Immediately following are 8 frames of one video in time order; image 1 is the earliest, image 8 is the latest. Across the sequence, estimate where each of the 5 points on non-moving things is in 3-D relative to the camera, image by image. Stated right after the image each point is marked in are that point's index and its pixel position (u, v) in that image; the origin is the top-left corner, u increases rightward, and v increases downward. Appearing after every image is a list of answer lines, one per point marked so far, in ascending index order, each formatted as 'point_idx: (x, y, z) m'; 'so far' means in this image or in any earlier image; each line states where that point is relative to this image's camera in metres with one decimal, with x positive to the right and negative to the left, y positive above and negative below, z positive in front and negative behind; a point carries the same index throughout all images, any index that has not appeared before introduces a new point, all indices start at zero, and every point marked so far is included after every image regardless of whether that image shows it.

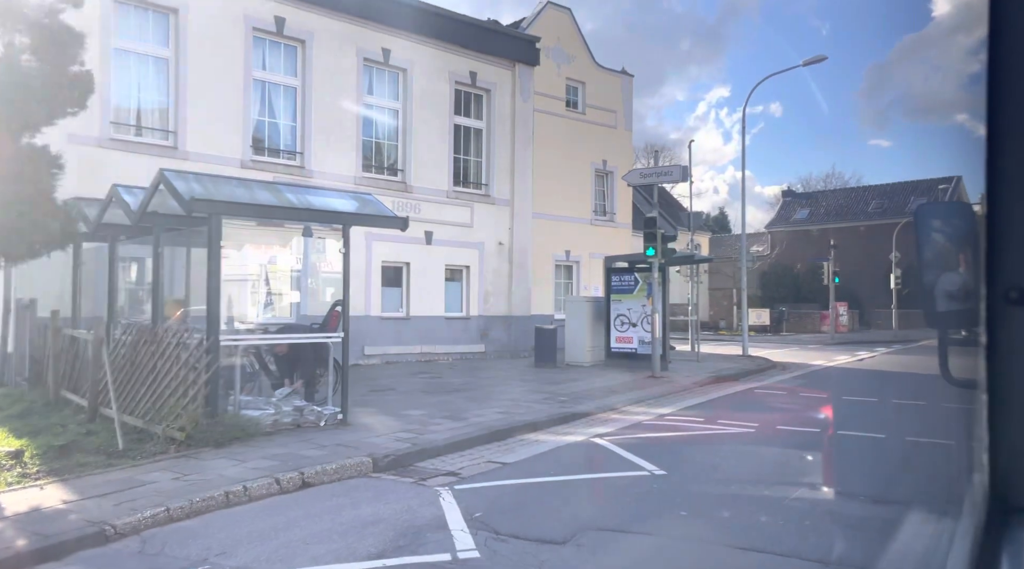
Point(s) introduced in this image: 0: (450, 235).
0: (-1.5, +1.3, +18.9) m
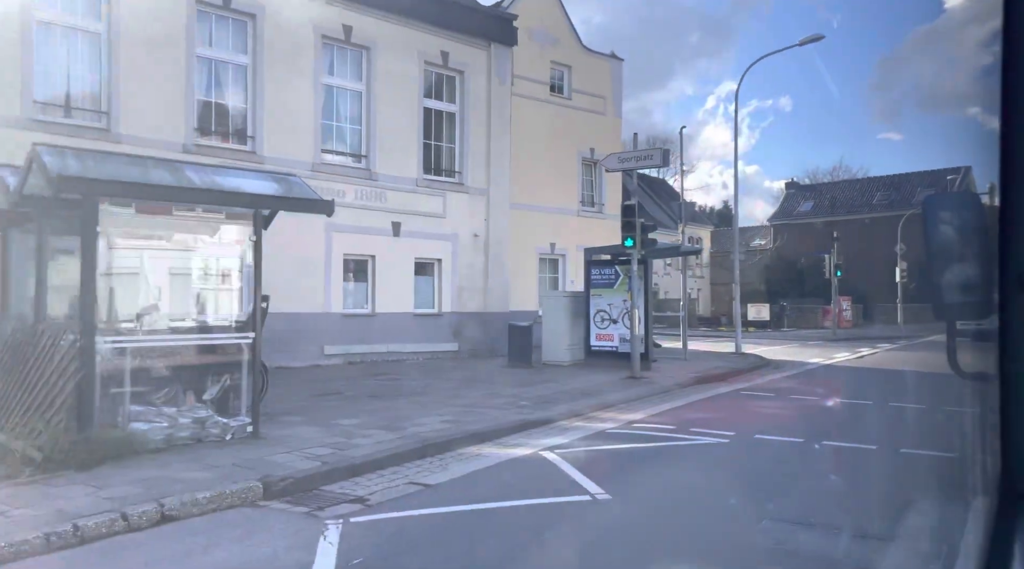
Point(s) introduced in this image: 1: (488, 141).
0: (-2.2, +1.4, +17.7) m
1: (-0.6, +3.7, +19.0) m
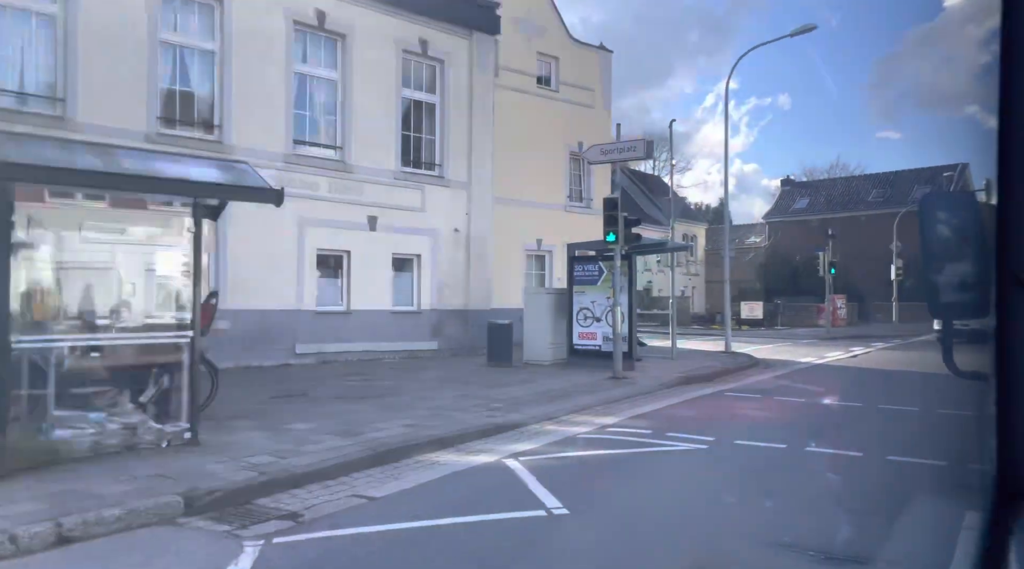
0: (-2.6, +1.5, +17.1) m
1: (-1.1, +3.7, +18.4) m
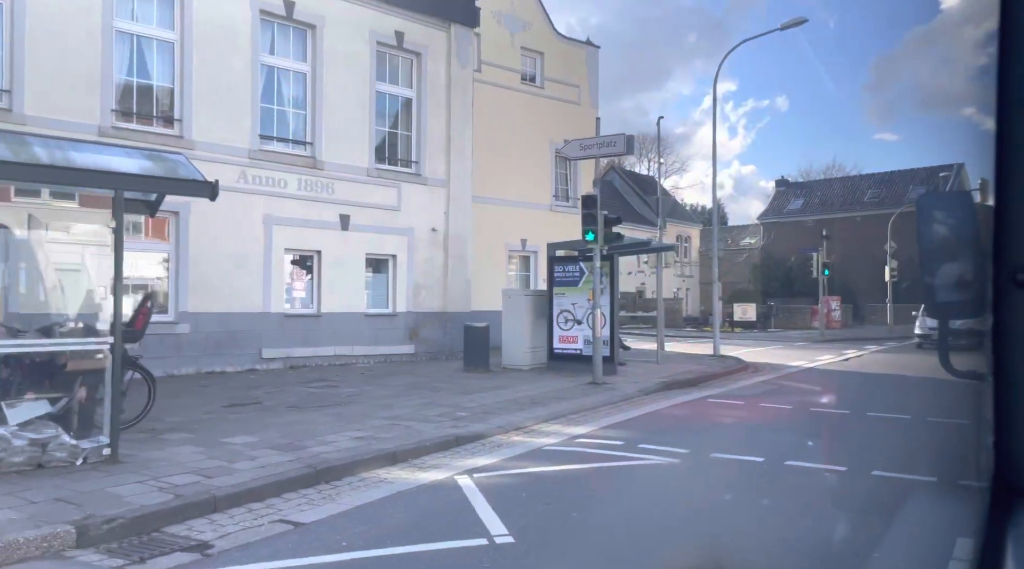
0: (-3.1, +1.4, +16.4) m
1: (-1.5, +3.7, +17.8) m
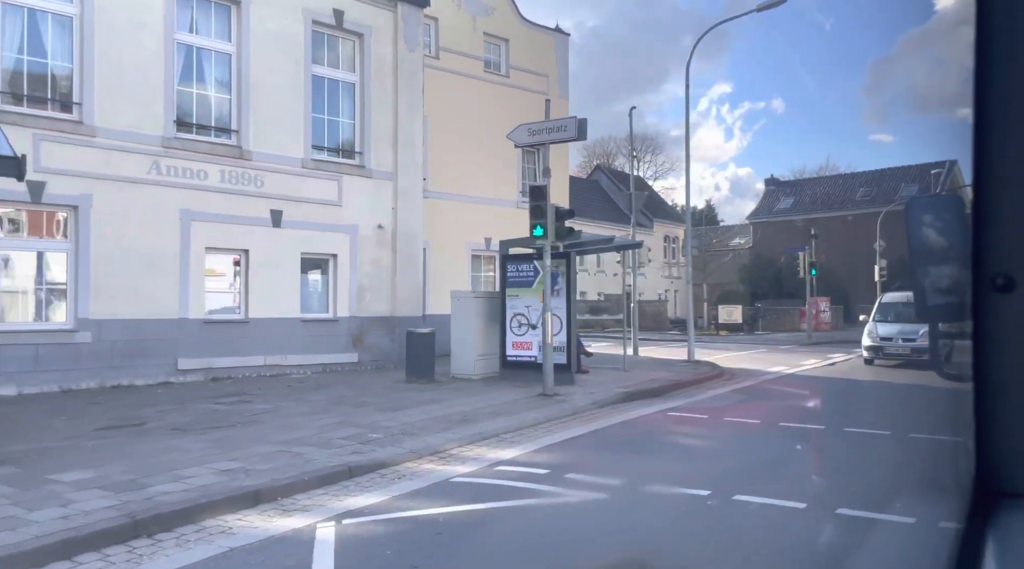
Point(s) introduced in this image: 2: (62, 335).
0: (-4.1, +1.4, +15.0) m
1: (-2.6, +3.7, +16.3) m
2: (-7.2, -0.8, +11.9) m
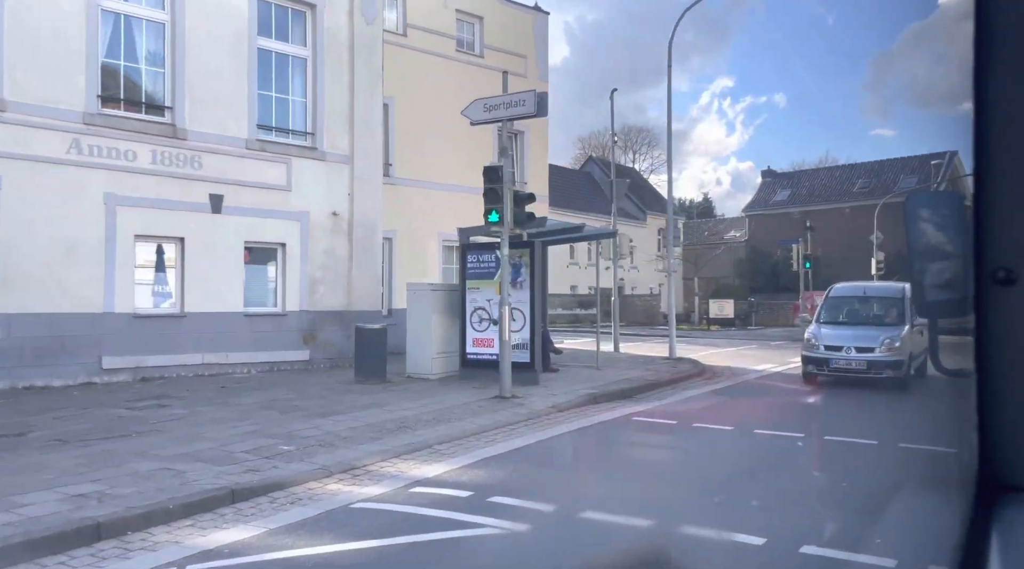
0: (-4.8, +1.6, +13.8) m
1: (-3.3, +3.8, +15.1) m
2: (-7.9, -0.7, +10.7) m
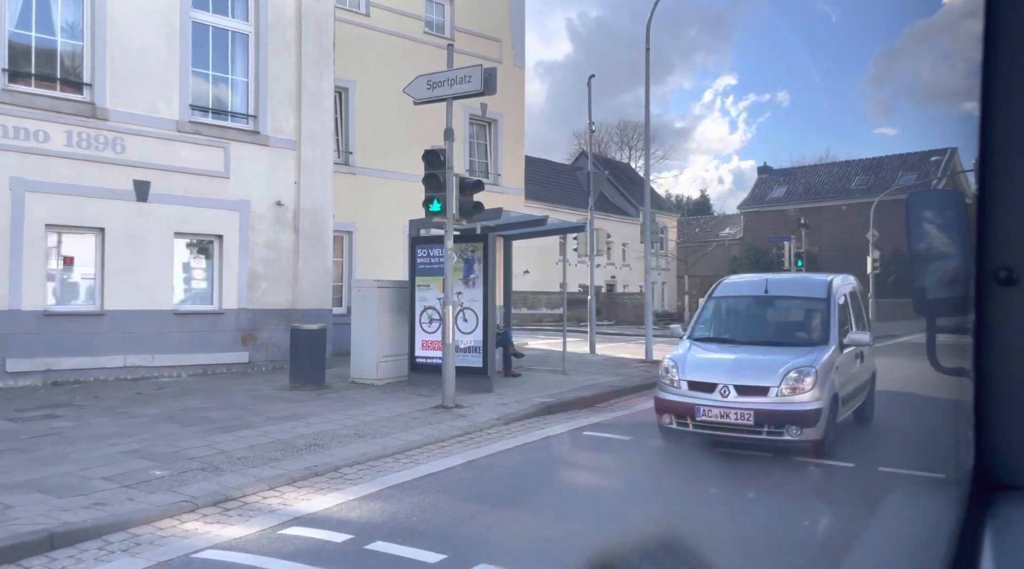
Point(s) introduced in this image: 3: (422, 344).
0: (-5.5, +1.6, +12.6) m
1: (-4.0, +3.9, +14.0) m
2: (-8.6, -0.6, +9.6) m
3: (-1.4, -0.9, +12.0) m
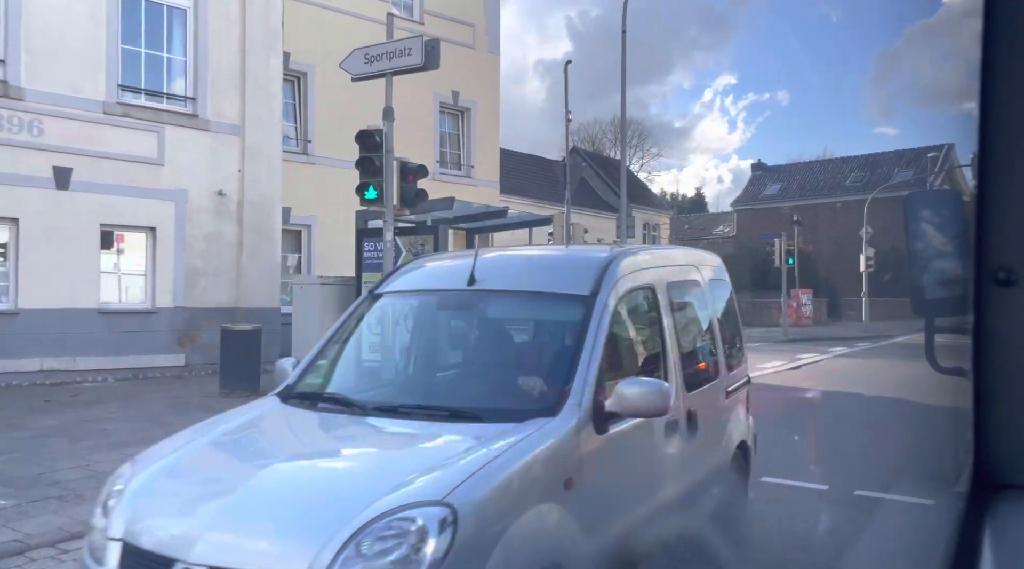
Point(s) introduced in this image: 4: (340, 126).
0: (-6.2, +1.7, +11.6) m
1: (-4.6, +4.0, +13.0) m
2: (-9.3, -0.5, +8.6) m
3: (-2.1, -0.9, +10.9) m
4: (-3.8, +3.6, +16.6) m
